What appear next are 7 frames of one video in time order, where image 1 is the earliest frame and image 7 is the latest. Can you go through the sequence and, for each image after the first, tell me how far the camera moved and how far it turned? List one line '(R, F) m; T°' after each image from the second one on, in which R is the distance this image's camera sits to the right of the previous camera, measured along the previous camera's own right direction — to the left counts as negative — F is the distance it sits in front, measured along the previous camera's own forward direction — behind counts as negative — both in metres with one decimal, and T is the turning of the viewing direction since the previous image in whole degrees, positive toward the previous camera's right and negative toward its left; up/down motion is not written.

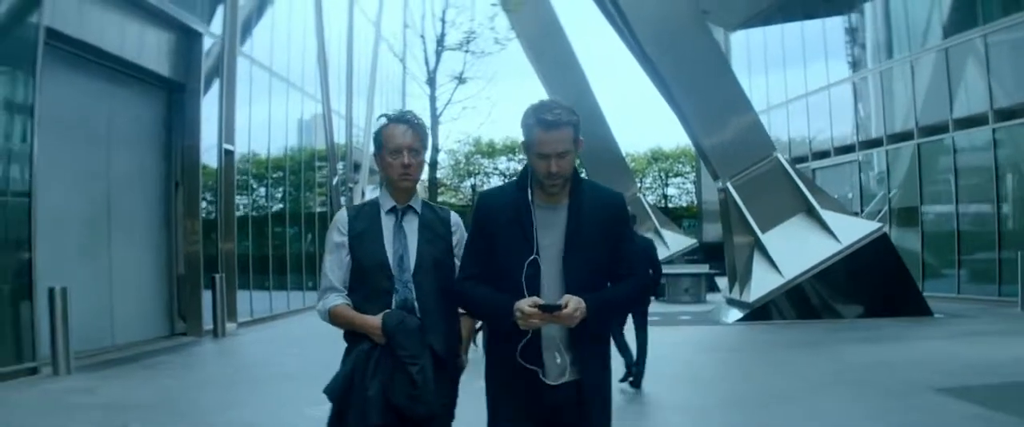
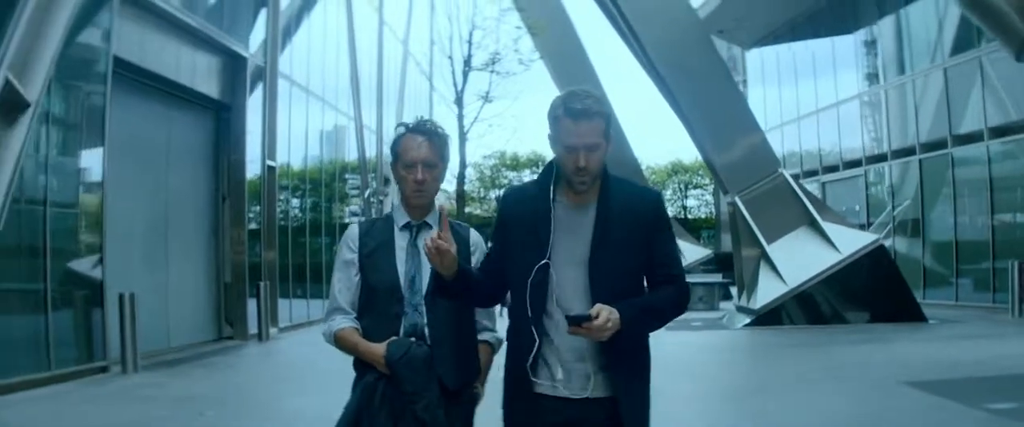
(0.0, -1.3) m; -1°
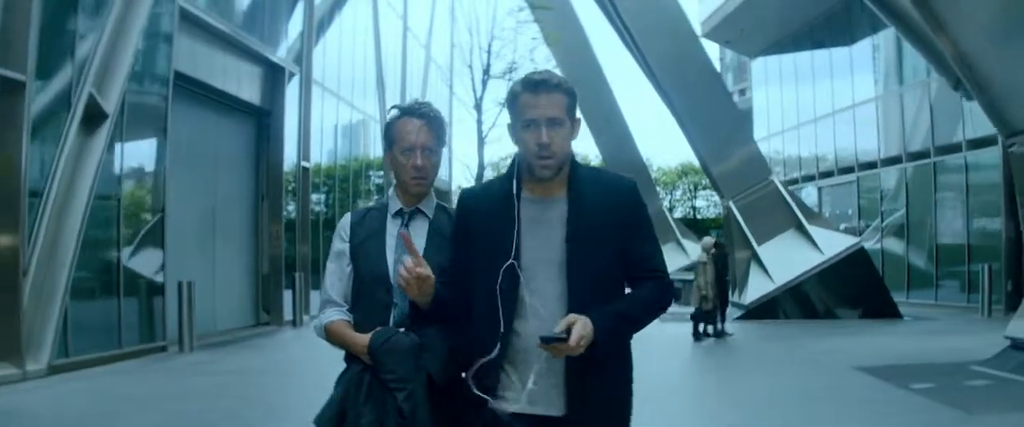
(+0.1, -1.7) m; -1°
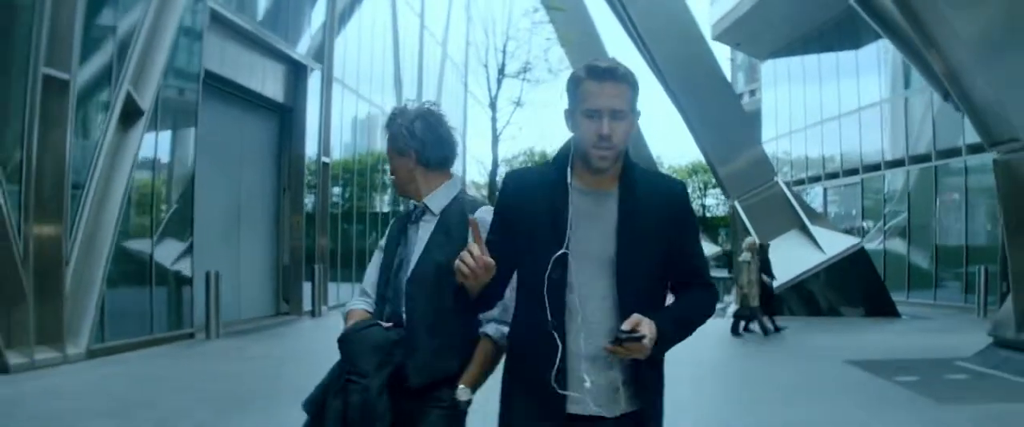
(0.0, -0.7) m; -1°
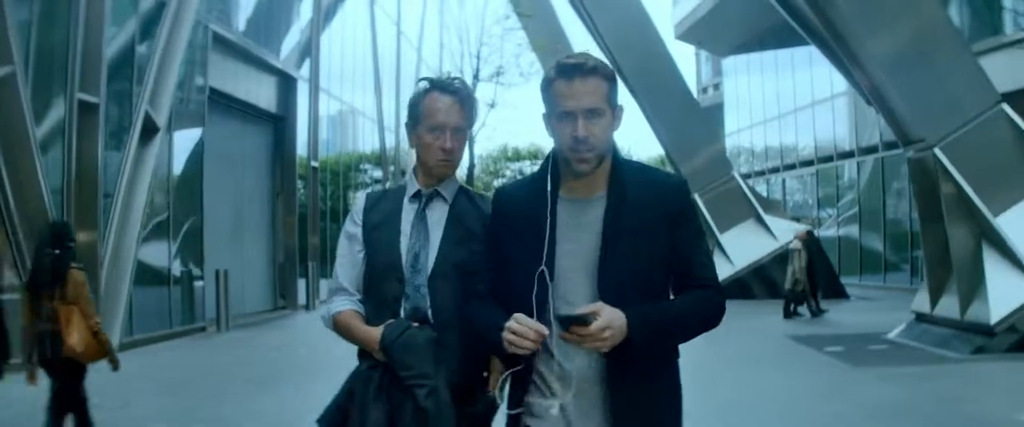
(-0.1, -1.7) m; +1°
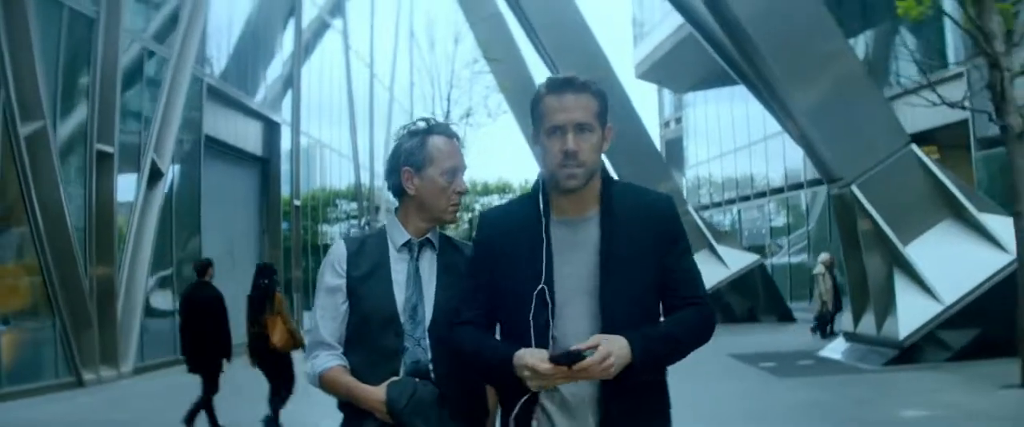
(-0.1, -1.7) m; +2°
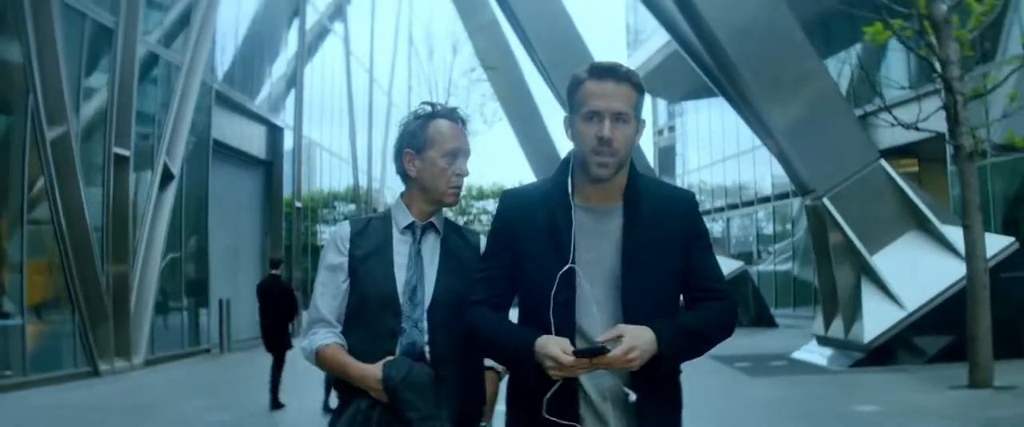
(0.0, -0.9) m; 0°
